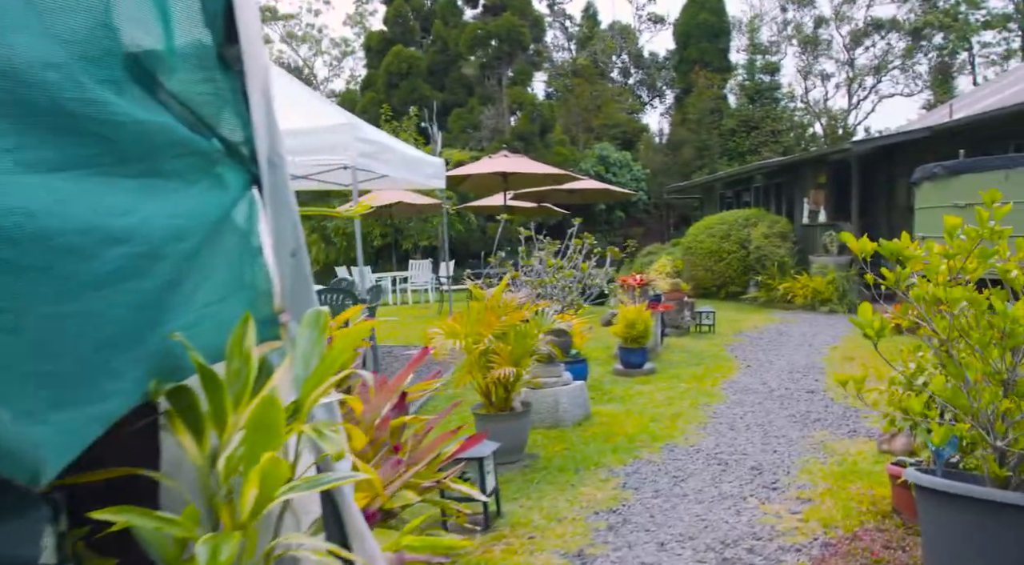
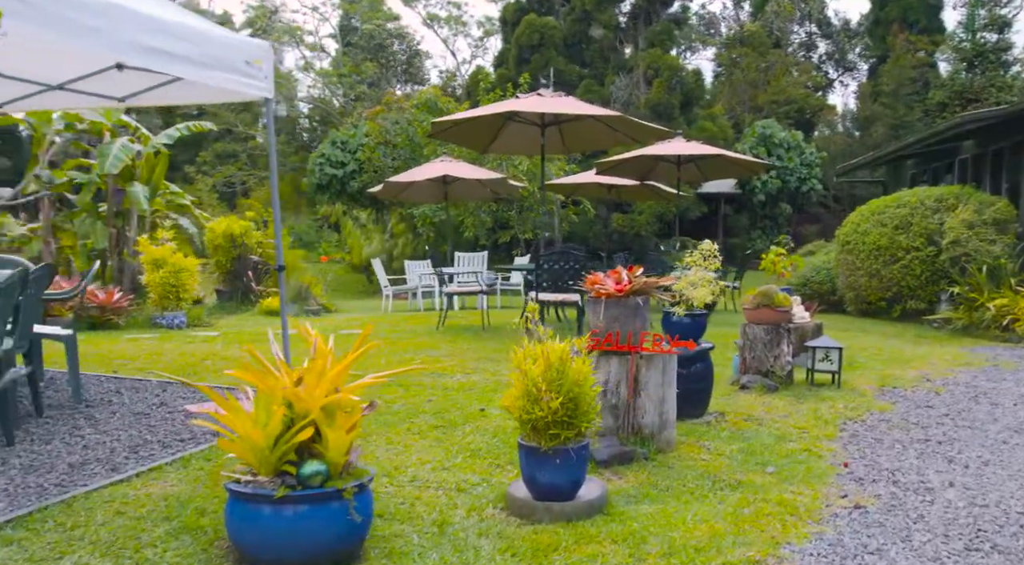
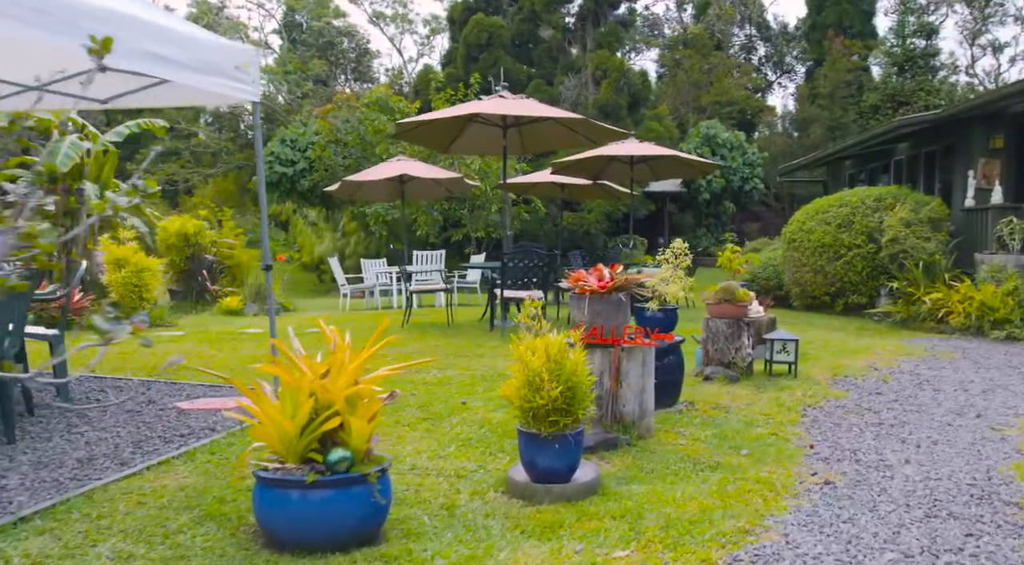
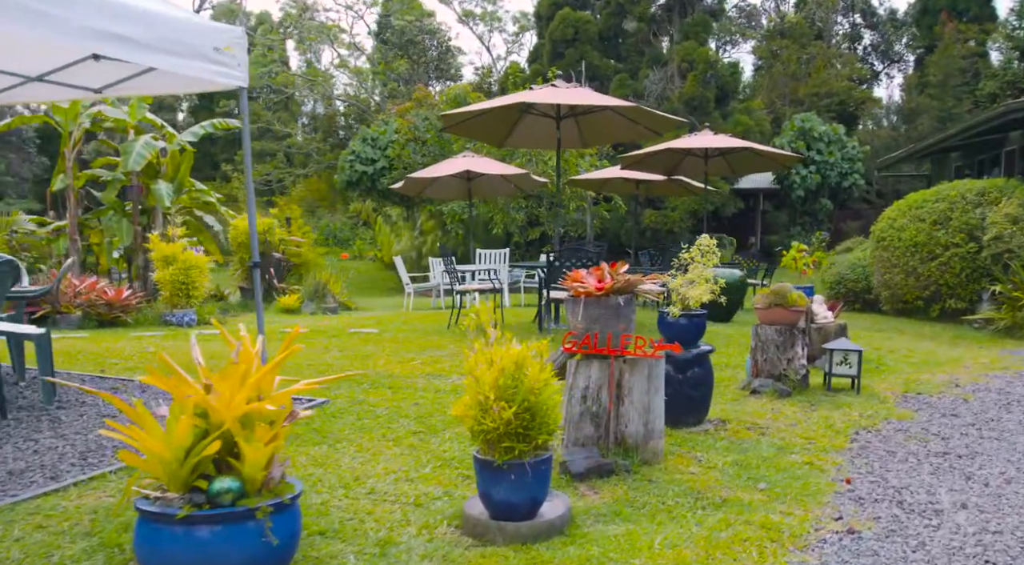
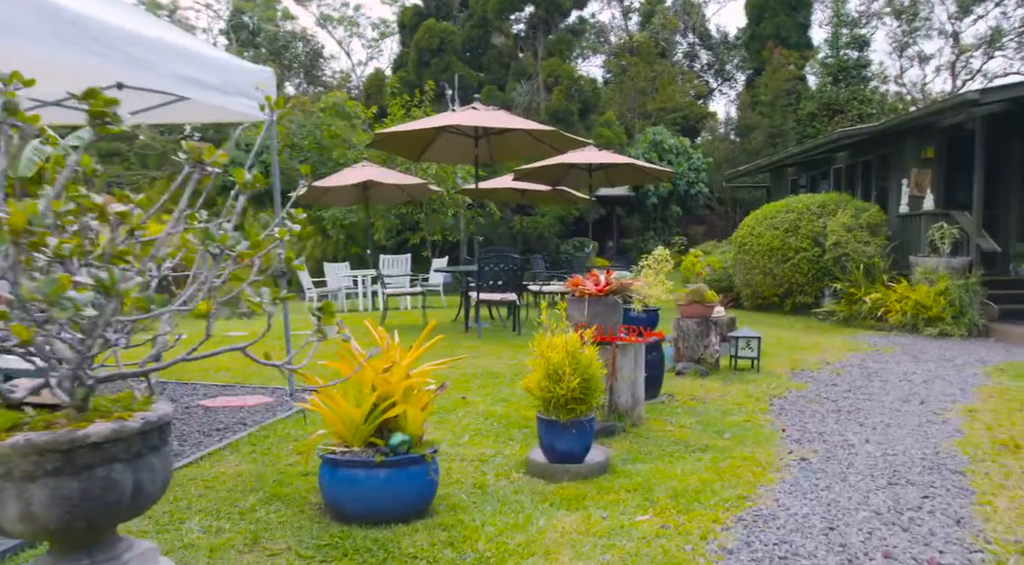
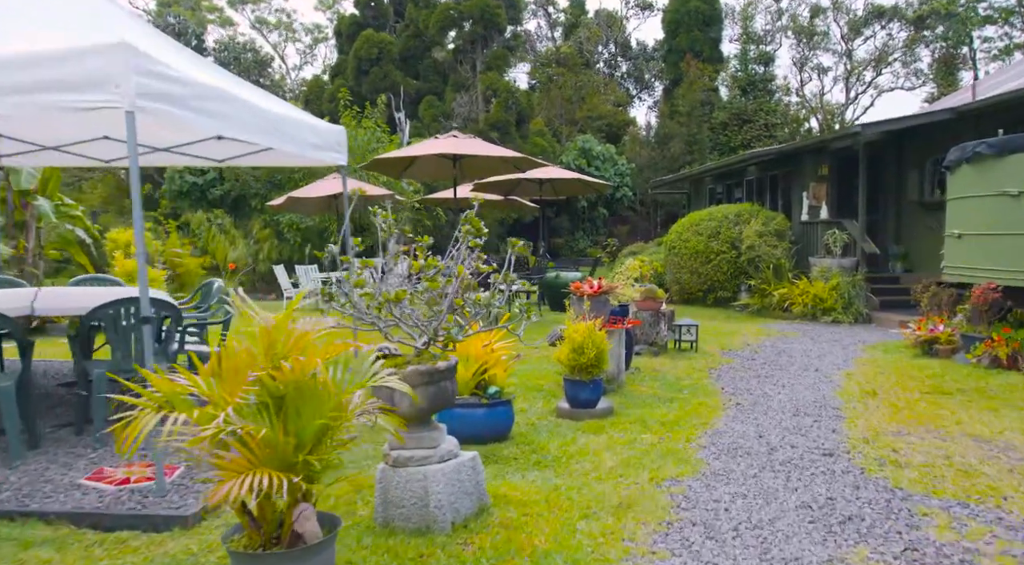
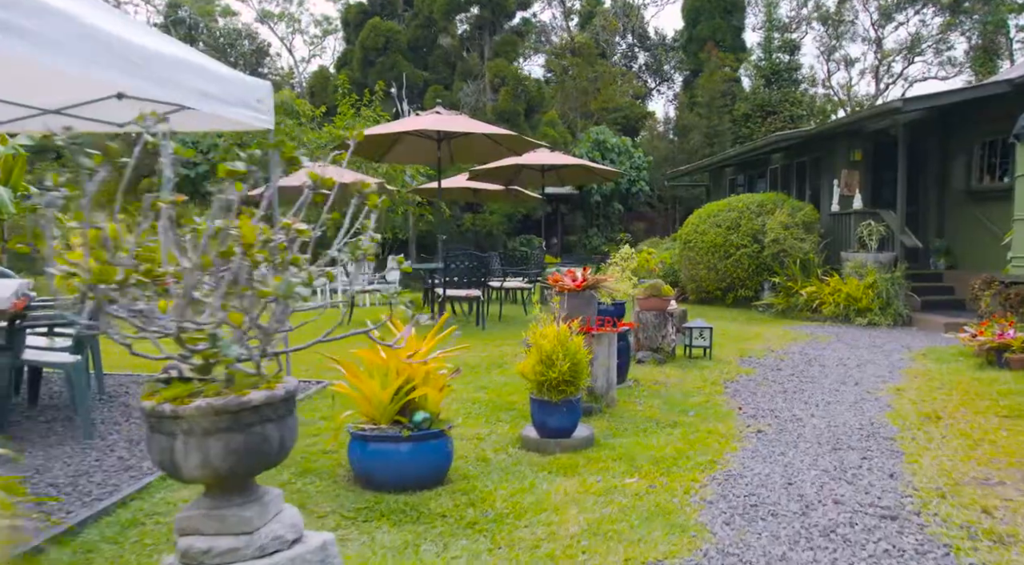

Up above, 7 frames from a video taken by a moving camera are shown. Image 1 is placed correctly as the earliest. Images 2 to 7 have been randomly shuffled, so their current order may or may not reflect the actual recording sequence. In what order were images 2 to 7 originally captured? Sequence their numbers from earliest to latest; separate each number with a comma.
6, 7, 5, 3, 2, 4
